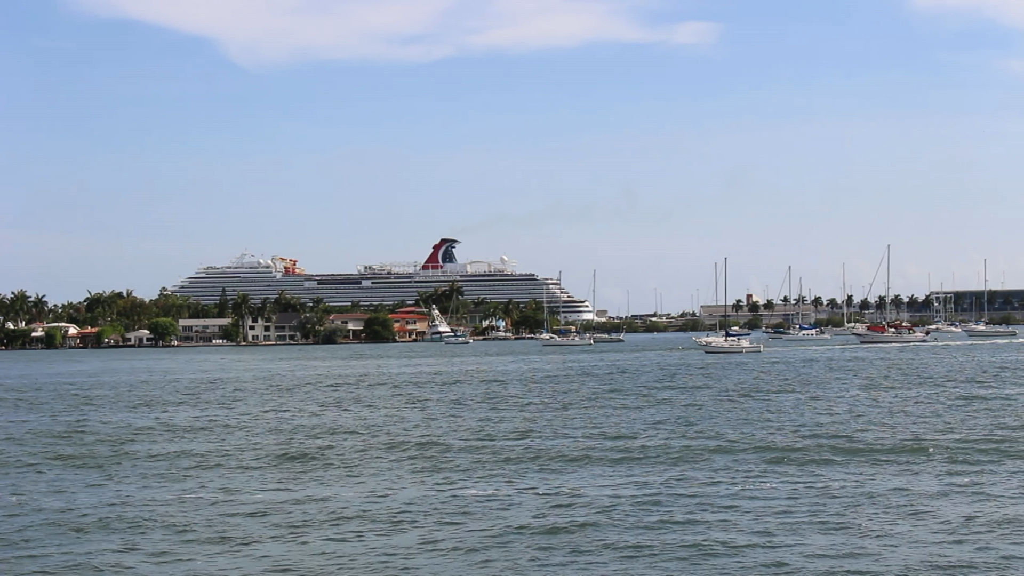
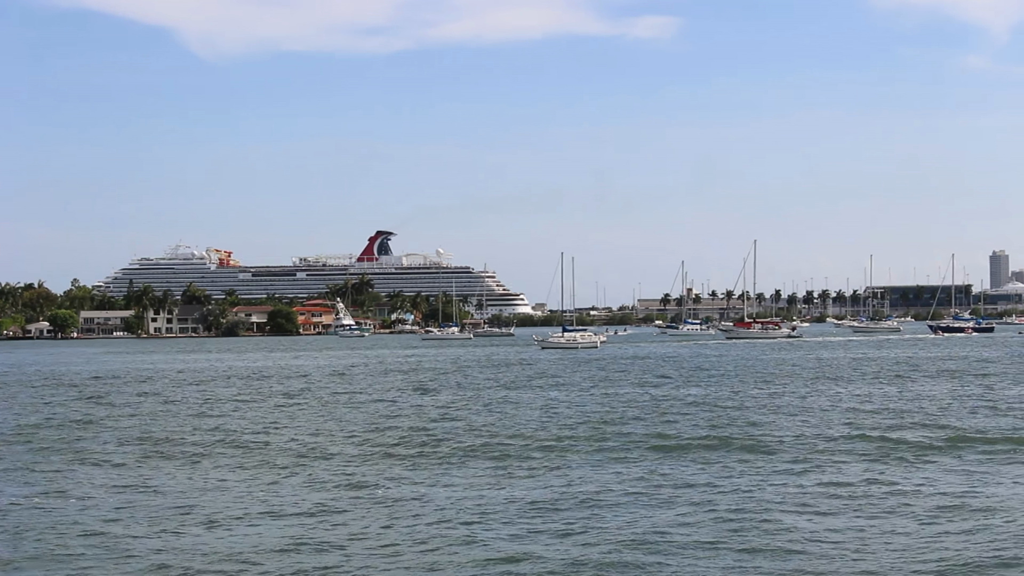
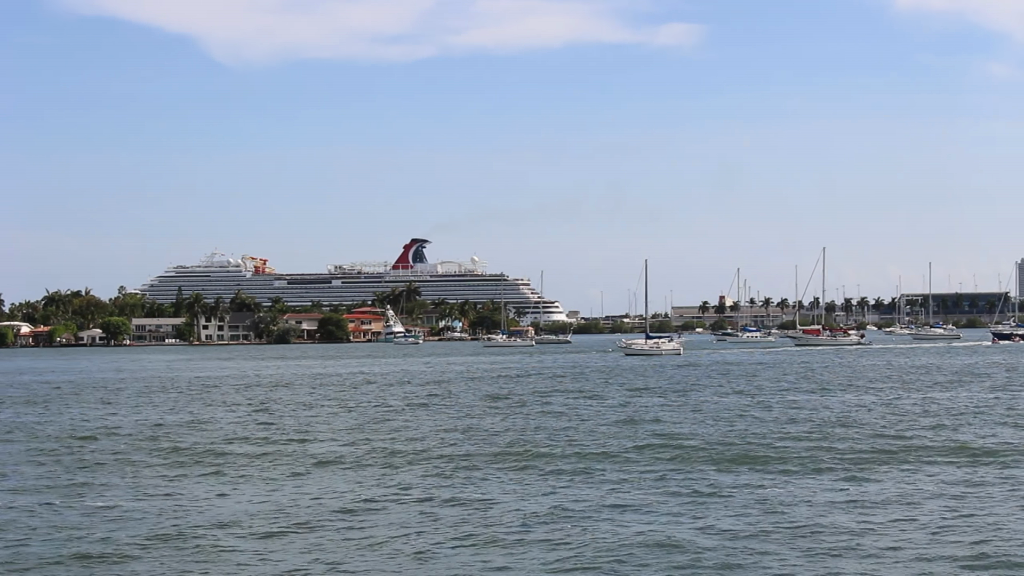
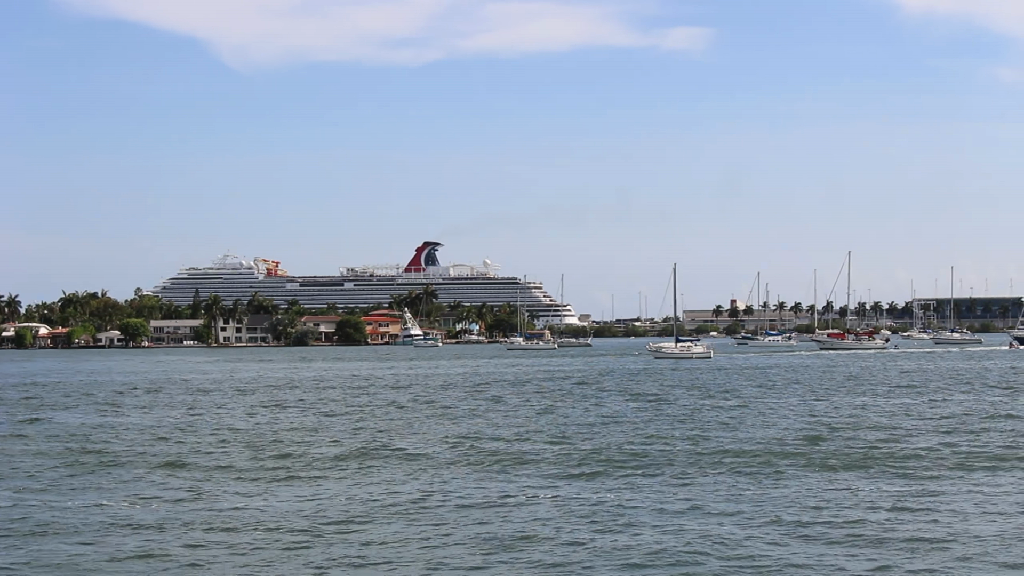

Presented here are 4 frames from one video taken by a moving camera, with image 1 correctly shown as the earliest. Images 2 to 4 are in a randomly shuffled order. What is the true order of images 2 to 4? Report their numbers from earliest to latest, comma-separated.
4, 3, 2
